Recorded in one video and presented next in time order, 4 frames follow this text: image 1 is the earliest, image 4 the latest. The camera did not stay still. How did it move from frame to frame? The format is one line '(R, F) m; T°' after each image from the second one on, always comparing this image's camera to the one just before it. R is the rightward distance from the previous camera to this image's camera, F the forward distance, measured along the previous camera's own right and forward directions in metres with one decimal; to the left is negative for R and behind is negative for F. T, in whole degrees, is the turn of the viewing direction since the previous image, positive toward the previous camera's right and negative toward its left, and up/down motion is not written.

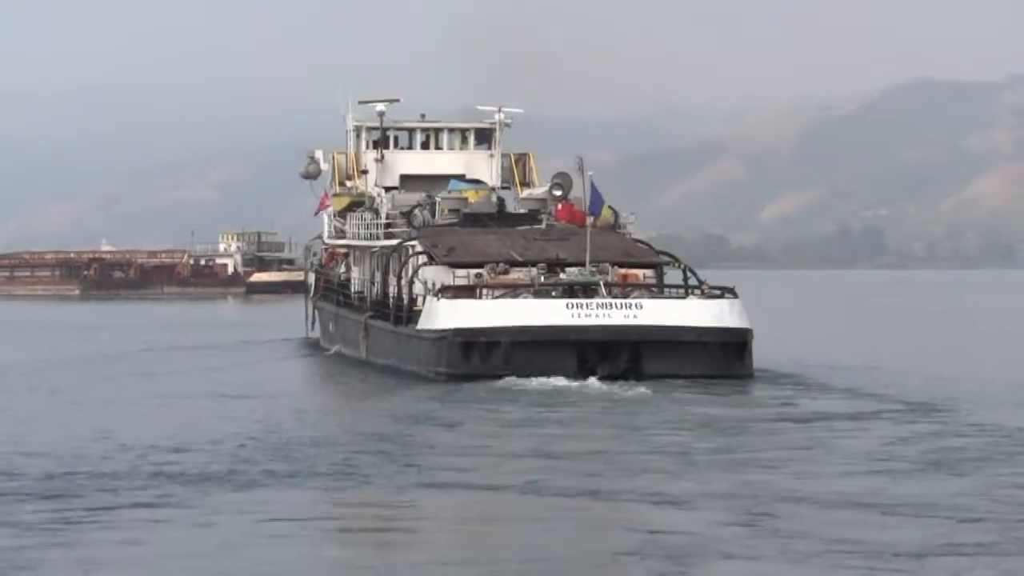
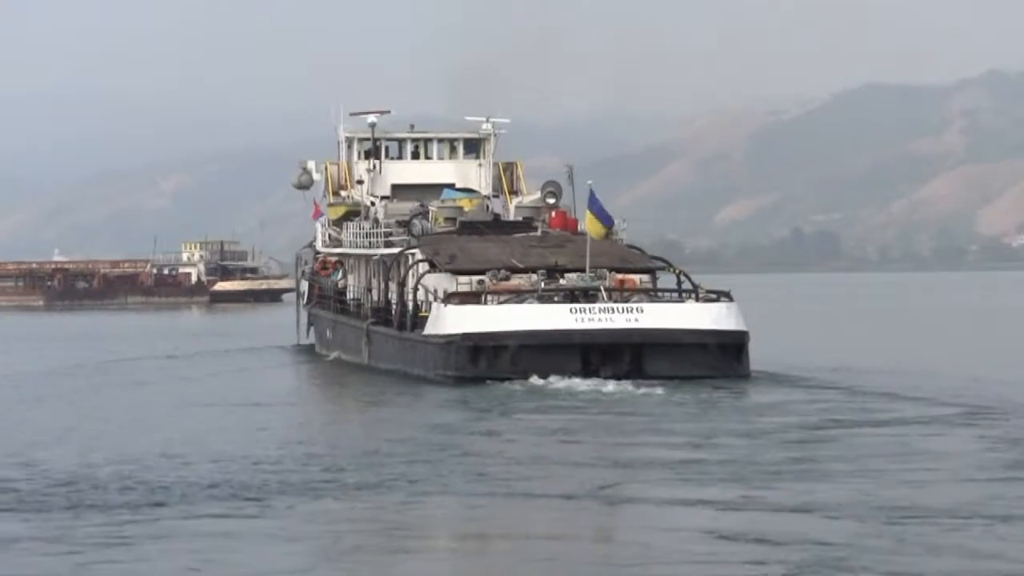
(-0.8, -1.1) m; +1°
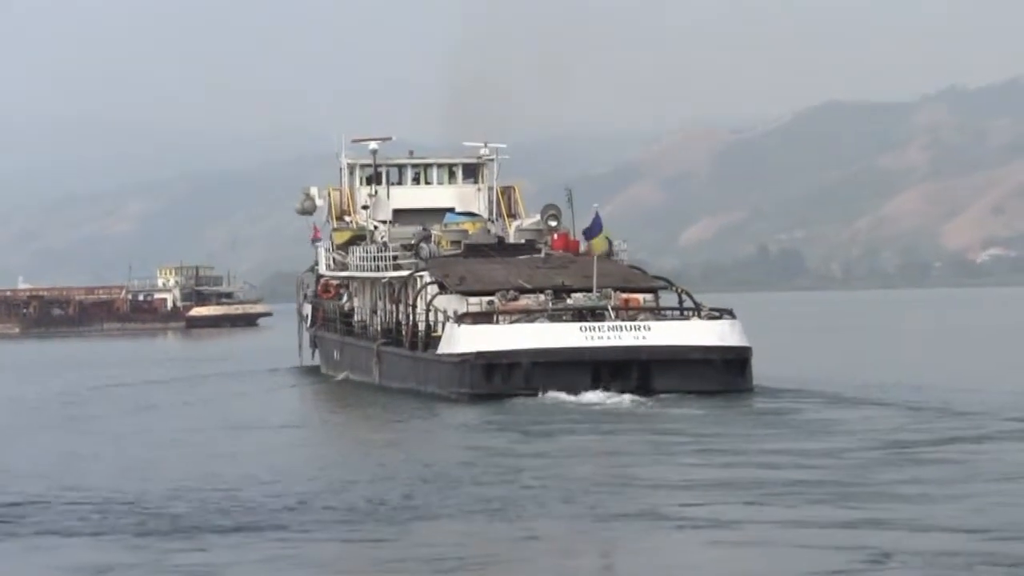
(-0.7, -1.2) m; +1°
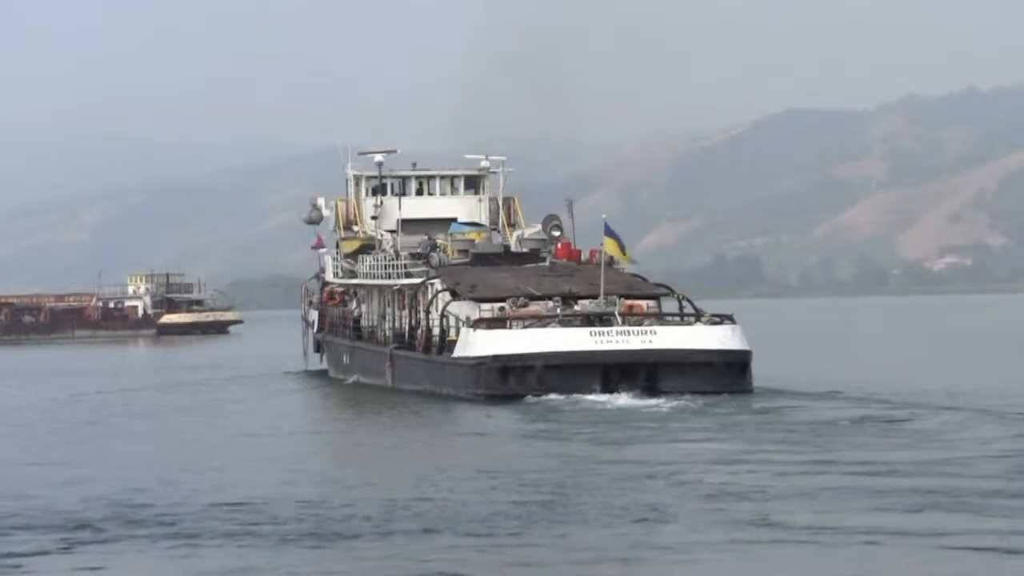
(-0.9, -1.9) m; +1°
